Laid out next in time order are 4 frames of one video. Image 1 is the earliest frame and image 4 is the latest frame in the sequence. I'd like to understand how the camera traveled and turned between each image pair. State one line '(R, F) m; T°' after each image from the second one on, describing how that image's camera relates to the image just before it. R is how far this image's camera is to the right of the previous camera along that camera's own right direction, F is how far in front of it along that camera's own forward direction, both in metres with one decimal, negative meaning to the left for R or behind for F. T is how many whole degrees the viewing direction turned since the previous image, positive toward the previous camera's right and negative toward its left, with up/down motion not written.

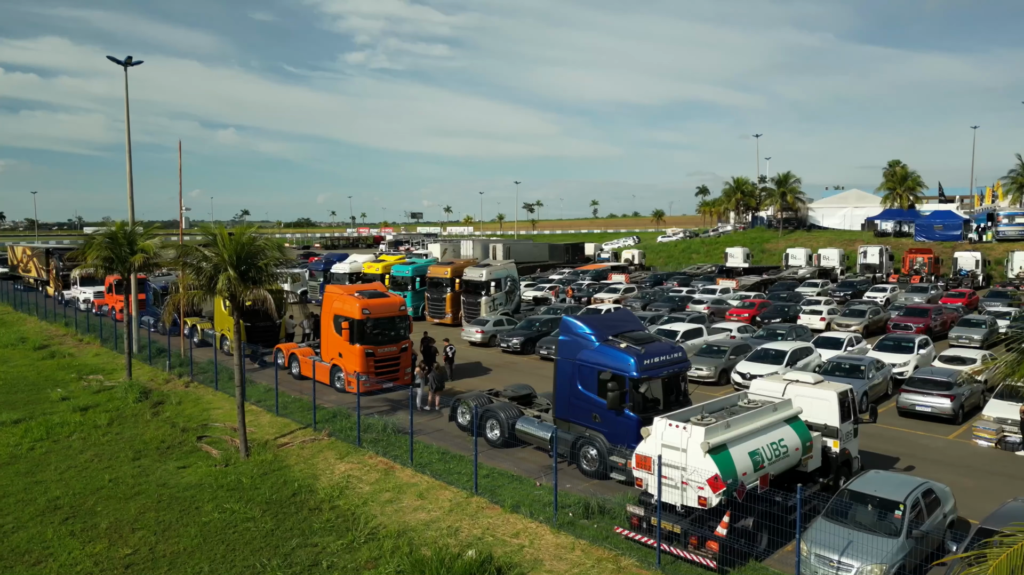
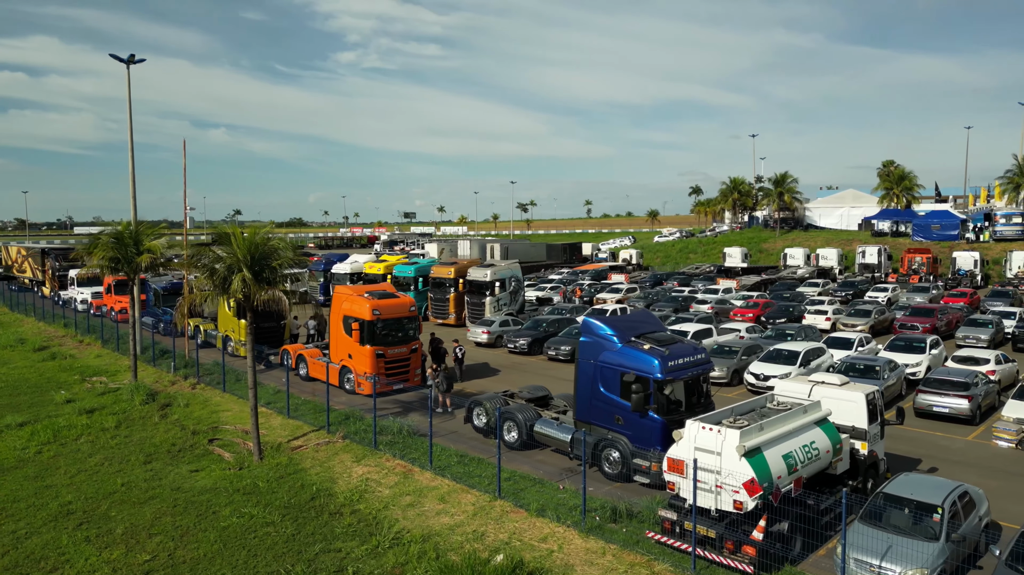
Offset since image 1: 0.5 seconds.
(-0.5, +0.1) m; +1°
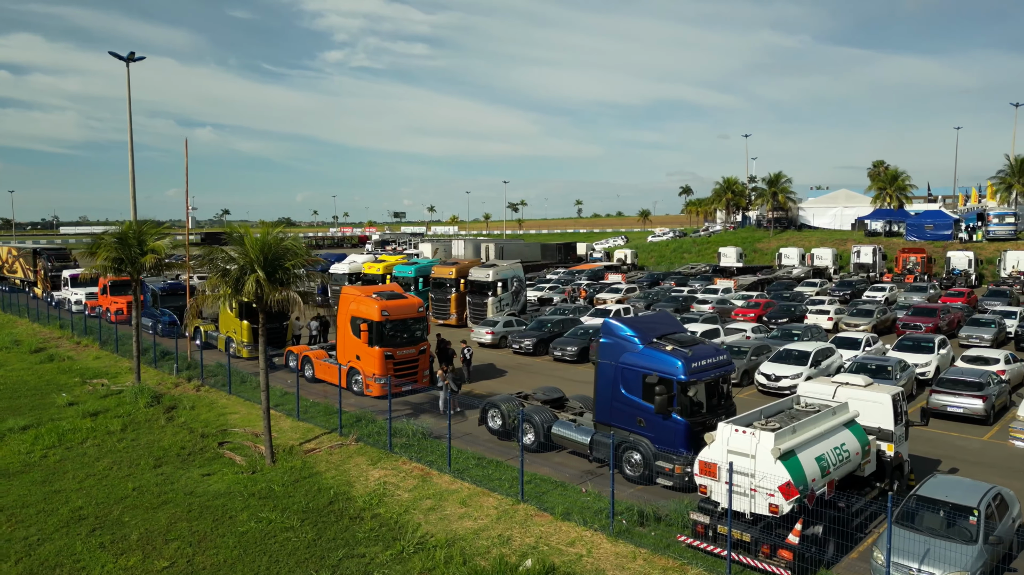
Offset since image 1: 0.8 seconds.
(-0.5, +0.1) m; +1°
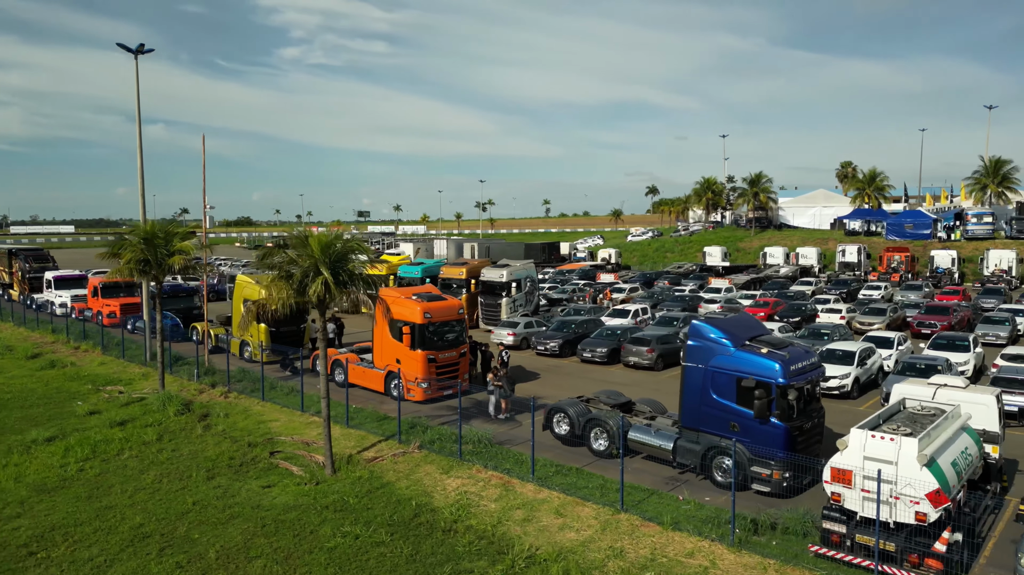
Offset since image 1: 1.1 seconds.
(-1.9, +0.5) m; +3°
